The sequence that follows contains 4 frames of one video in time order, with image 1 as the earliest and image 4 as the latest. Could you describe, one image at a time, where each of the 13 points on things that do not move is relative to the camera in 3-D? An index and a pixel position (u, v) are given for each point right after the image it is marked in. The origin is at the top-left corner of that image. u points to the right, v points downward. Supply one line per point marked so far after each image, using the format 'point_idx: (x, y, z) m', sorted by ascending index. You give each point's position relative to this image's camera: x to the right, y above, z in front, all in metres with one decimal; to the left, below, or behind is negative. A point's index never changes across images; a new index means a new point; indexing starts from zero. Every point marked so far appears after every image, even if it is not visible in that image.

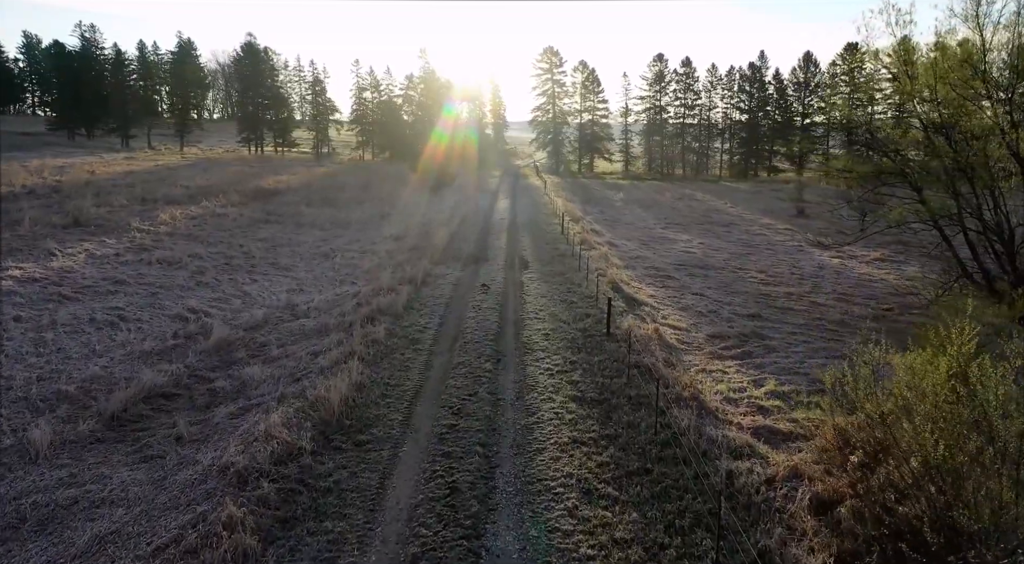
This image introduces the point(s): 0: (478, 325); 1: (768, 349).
0: (-0.8, -1.0, +16.5) m
1: (+6.2, -1.6, +16.5) m
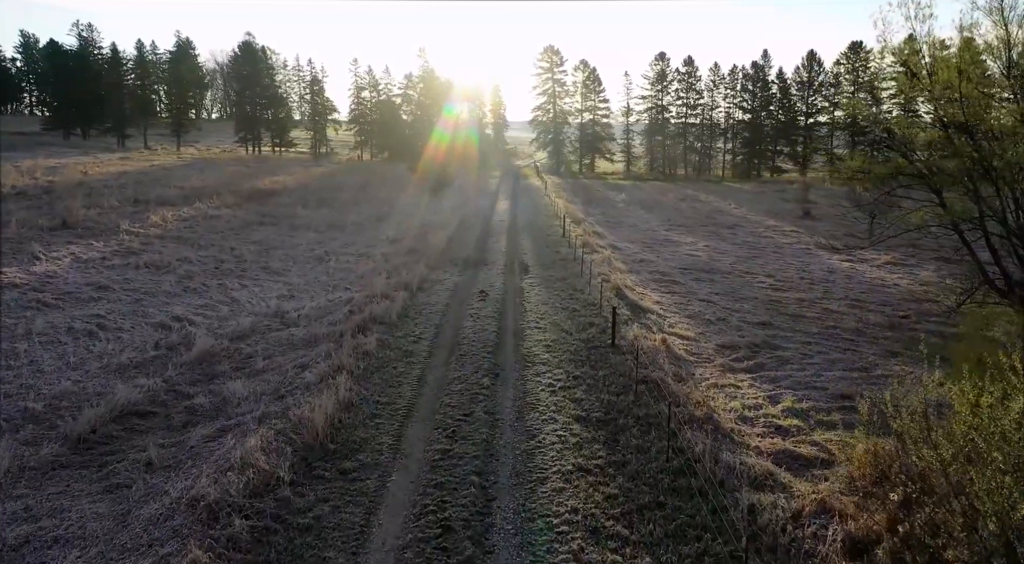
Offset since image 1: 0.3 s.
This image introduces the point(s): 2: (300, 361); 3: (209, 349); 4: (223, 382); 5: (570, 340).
0: (-0.8, -1.2, +15.6) m
1: (+6.2, -1.8, +15.6) m
2: (-4.5, -1.7, +14.5) m
3: (-6.9, -1.5, +15.5) m
4: (-5.8, -2.0, +13.8) m
5: (+1.3, -1.3, +15.4) m
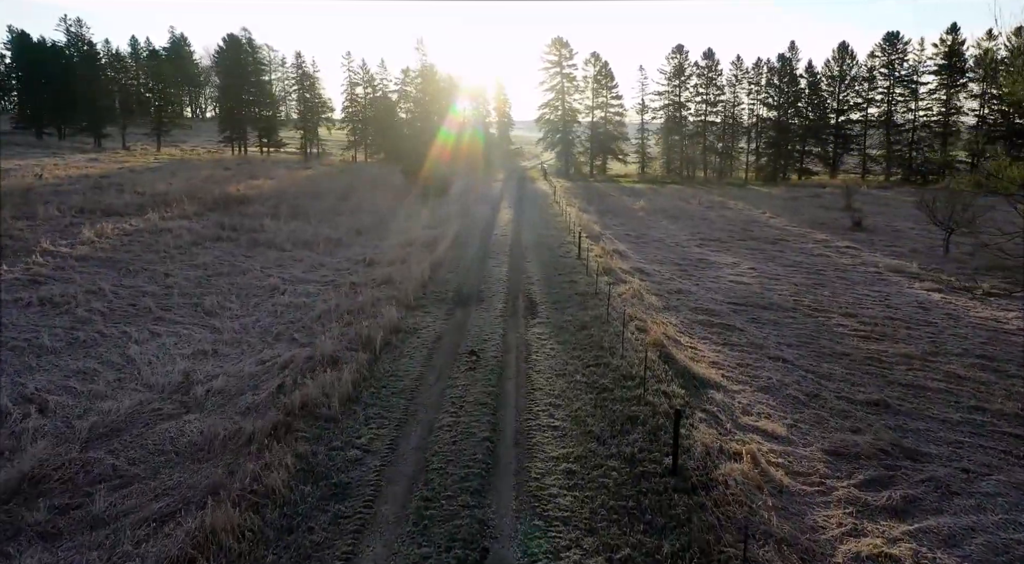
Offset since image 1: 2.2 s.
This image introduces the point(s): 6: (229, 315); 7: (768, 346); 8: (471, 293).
0: (-0.8, -2.4, +9.9) m
1: (+6.2, -3.0, +9.9) m
2: (-4.5, -2.9, +8.8) m
3: (-6.9, -2.7, +9.8) m
4: (-5.8, -3.2, +8.1) m
5: (+1.3, -2.5, +9.7) m
6: (-7.7, -0.9, +18.6) m
7: (+6.2, -1.5, +16.7) m
8: (-1.2, -0.3, +19.8) m
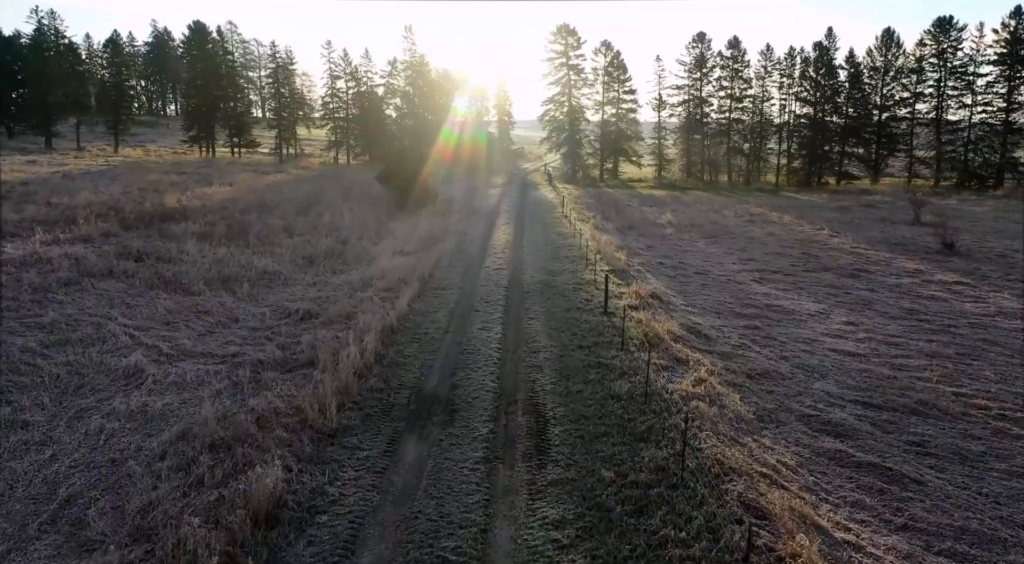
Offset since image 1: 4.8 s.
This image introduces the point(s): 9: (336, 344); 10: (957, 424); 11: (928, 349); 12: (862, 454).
0: (-1.0, -4.1, +1.9) m
1: (+6.1, -4.7, +1.8) m
2: (-4.7, -4.5, +0.8) m
3: (-7.0, -4.3, +1.8) m
4: (-6.0, -4.8, +0.1) m
5: (+1.2, -4.1, +1.7) m
6: (-7.8, -2.6, +10.7) m
7: (+6.1, -3.2, +8.6) m
8: (-1.3, -2.0, +11.8) m
9: (-3.7, -1.3, +14.5) m
10: (+7.9, -2.5, +12.2) m
11: (+10.0, -1.6, +16.5) m
12: (+5.5, -2.7, +10.8) m
